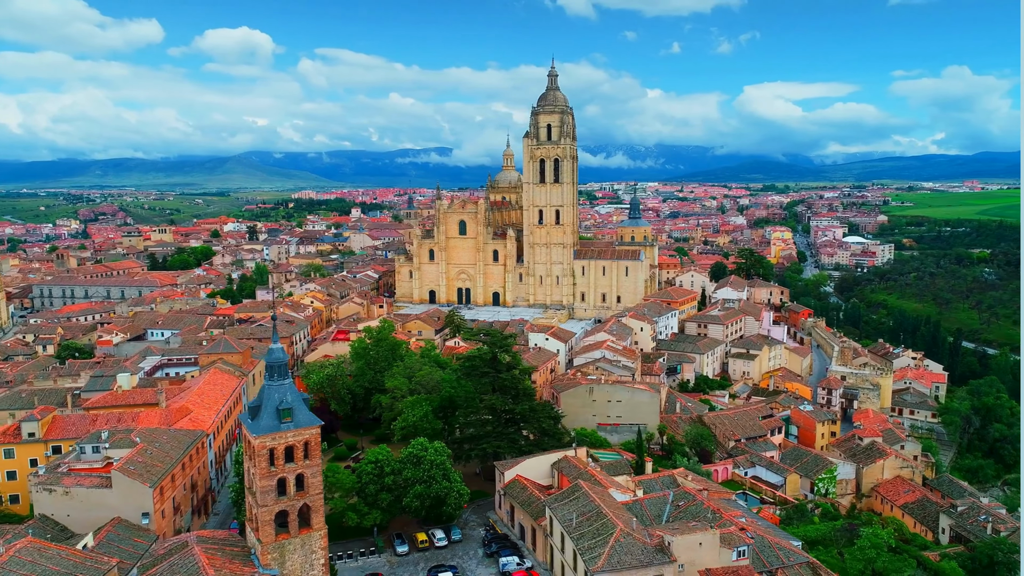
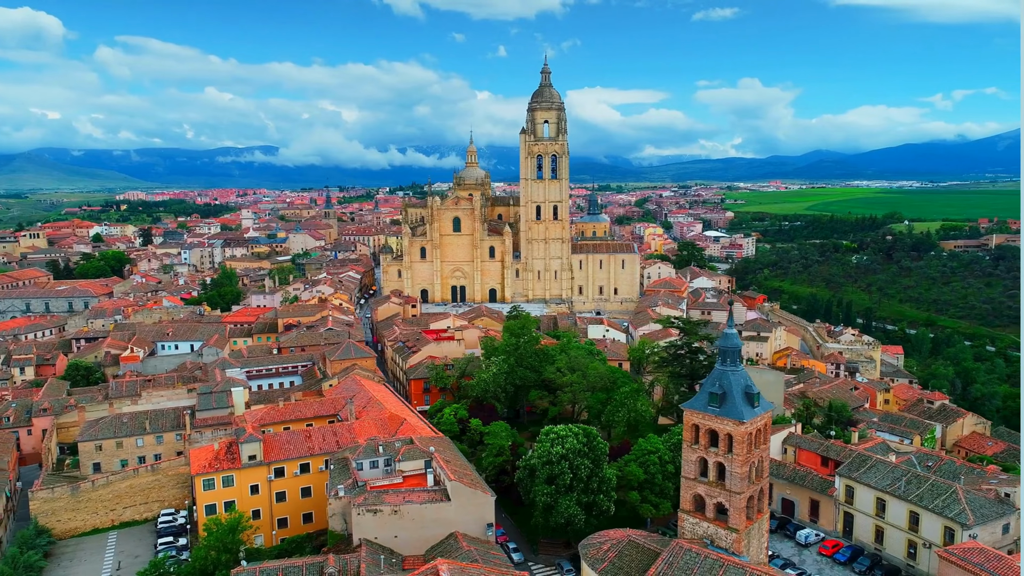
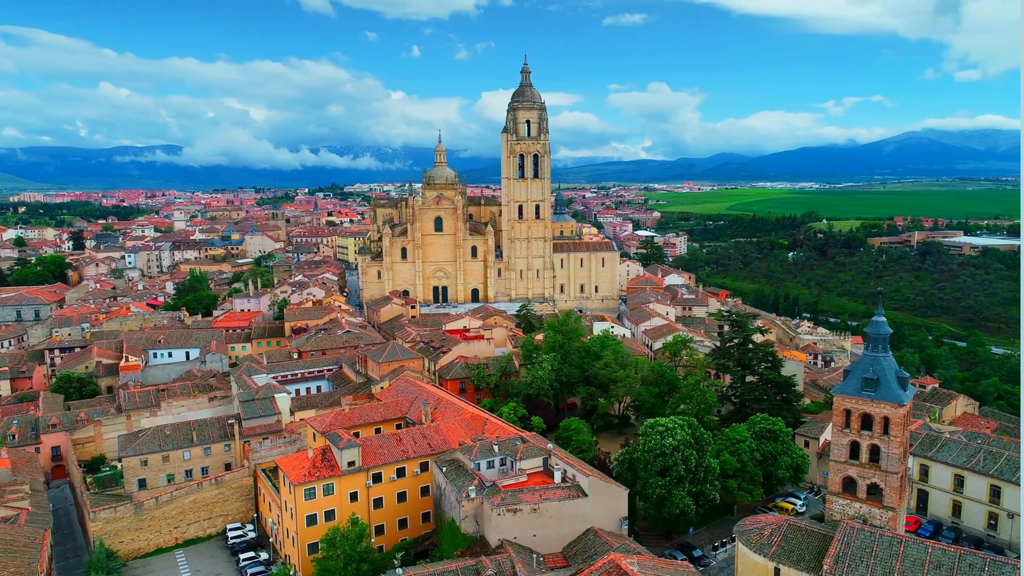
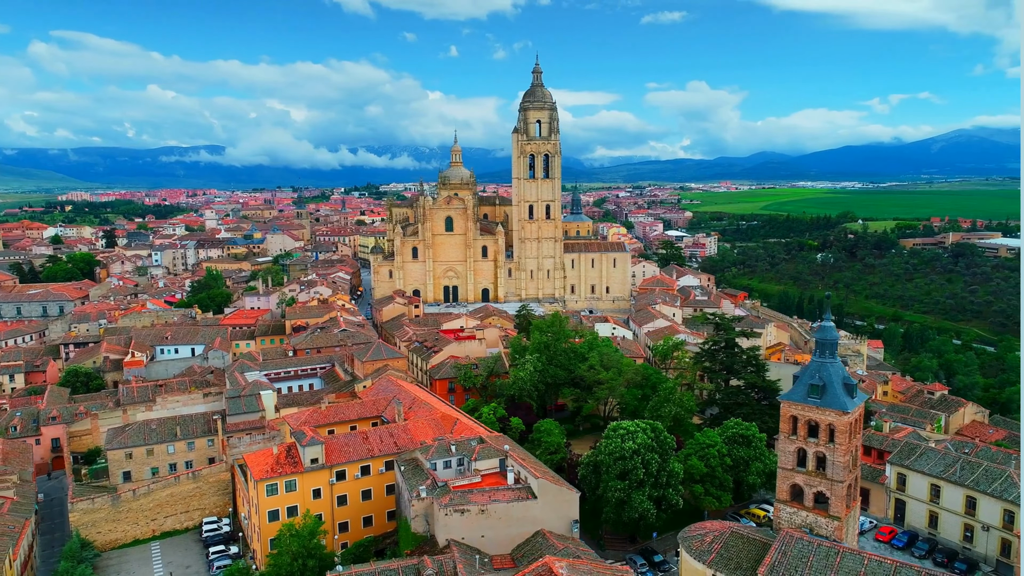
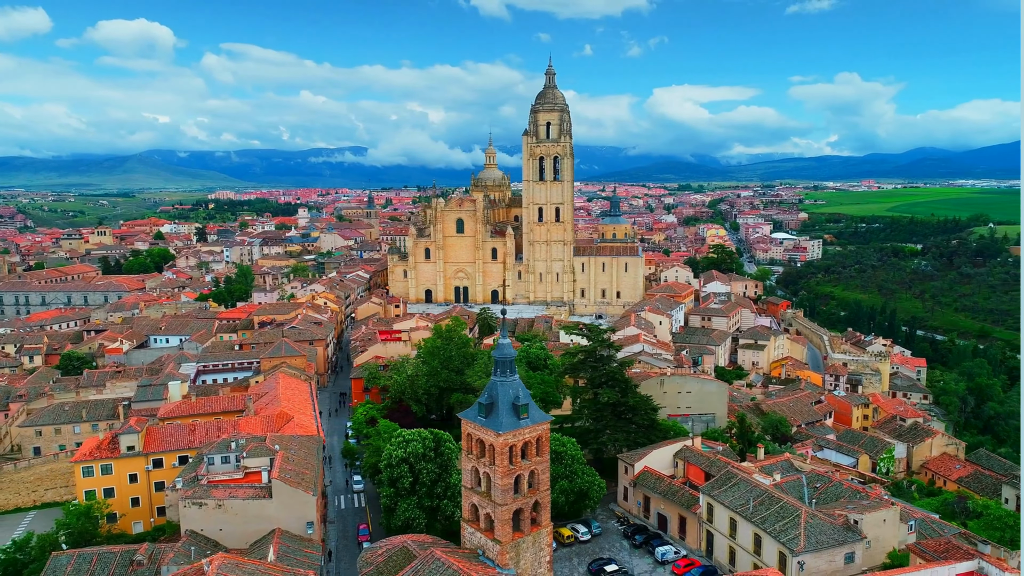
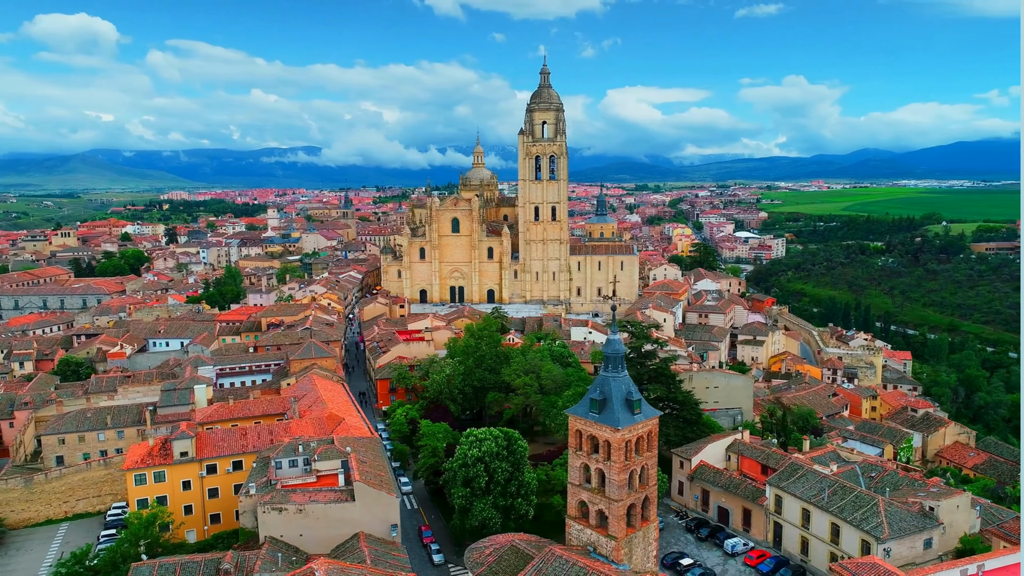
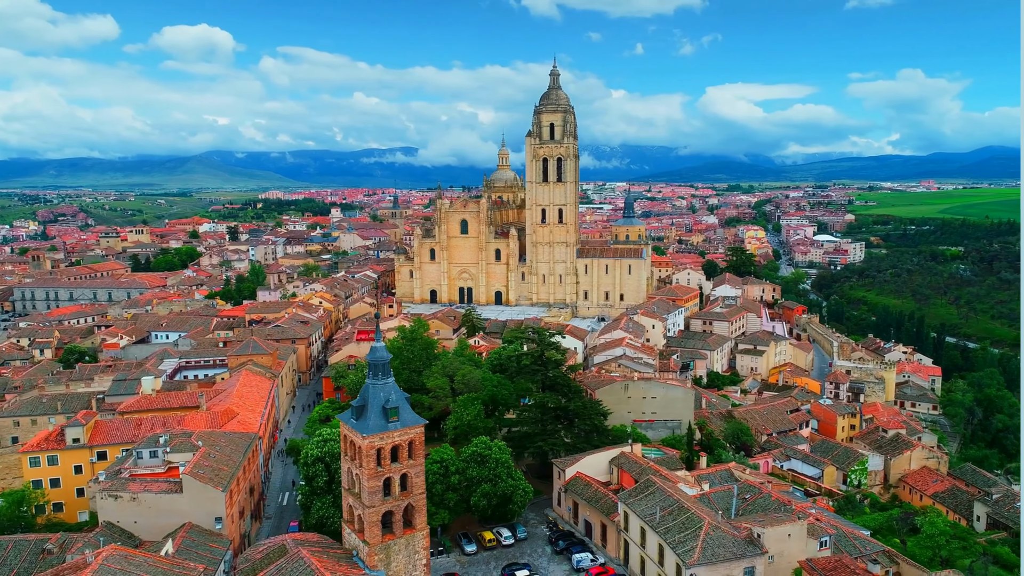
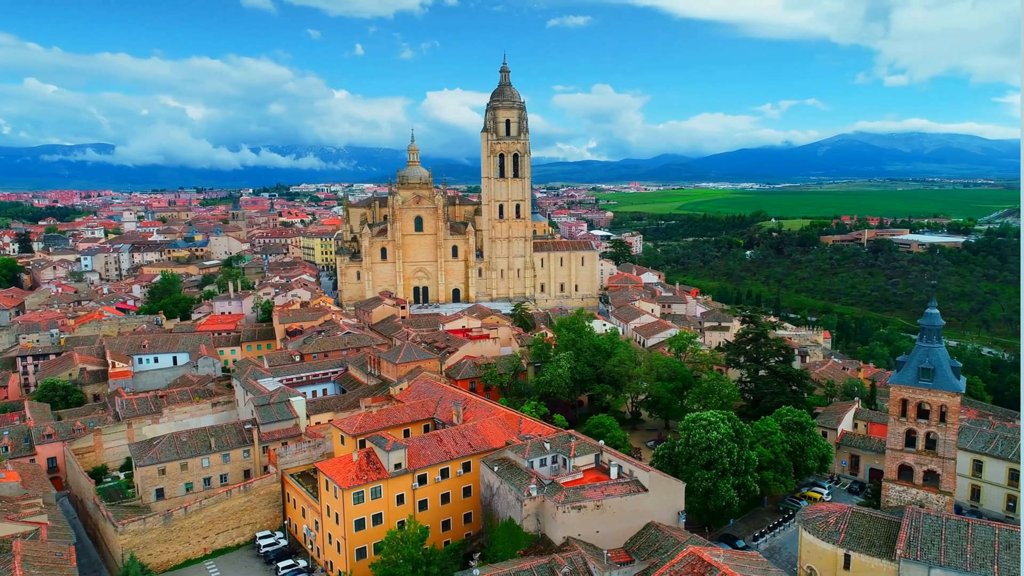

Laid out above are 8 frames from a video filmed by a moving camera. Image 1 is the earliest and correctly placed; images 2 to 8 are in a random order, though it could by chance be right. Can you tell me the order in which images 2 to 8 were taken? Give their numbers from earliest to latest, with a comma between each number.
7, 5, 6, 2, 4, 3, 8
